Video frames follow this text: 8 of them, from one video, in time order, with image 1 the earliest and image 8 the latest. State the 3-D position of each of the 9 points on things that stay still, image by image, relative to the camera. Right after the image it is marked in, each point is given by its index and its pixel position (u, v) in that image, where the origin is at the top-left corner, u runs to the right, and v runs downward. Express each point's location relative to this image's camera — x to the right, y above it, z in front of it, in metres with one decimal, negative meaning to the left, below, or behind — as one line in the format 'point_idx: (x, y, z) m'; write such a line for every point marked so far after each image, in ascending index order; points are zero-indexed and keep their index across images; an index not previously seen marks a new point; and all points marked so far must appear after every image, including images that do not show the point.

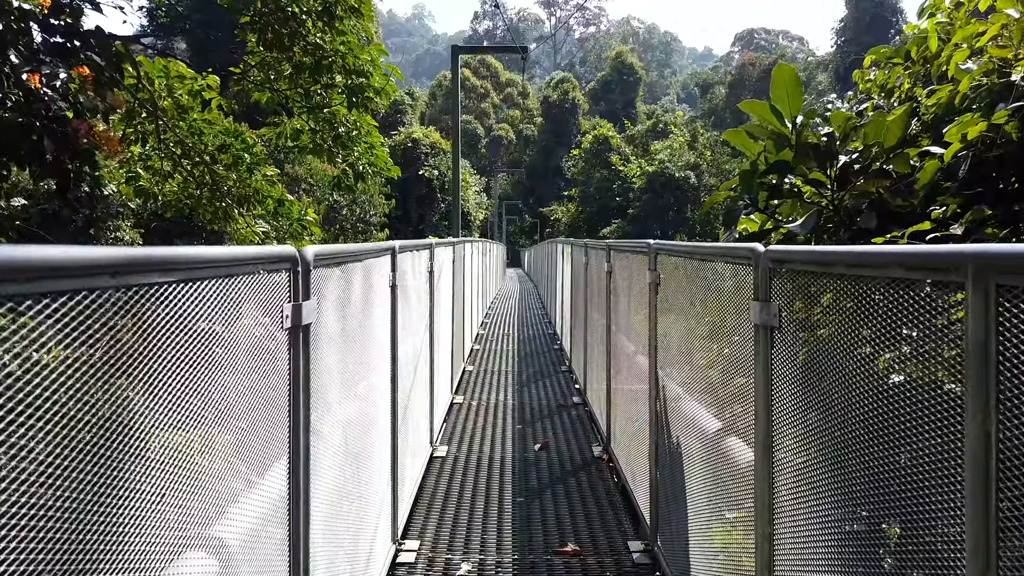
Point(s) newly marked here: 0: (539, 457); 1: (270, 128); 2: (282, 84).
0: (+0.2, -1.2, +4.8) m
1: (-2.3, +1.5, +7.0) m
2: (-2.0, +1.8, +6.7) m
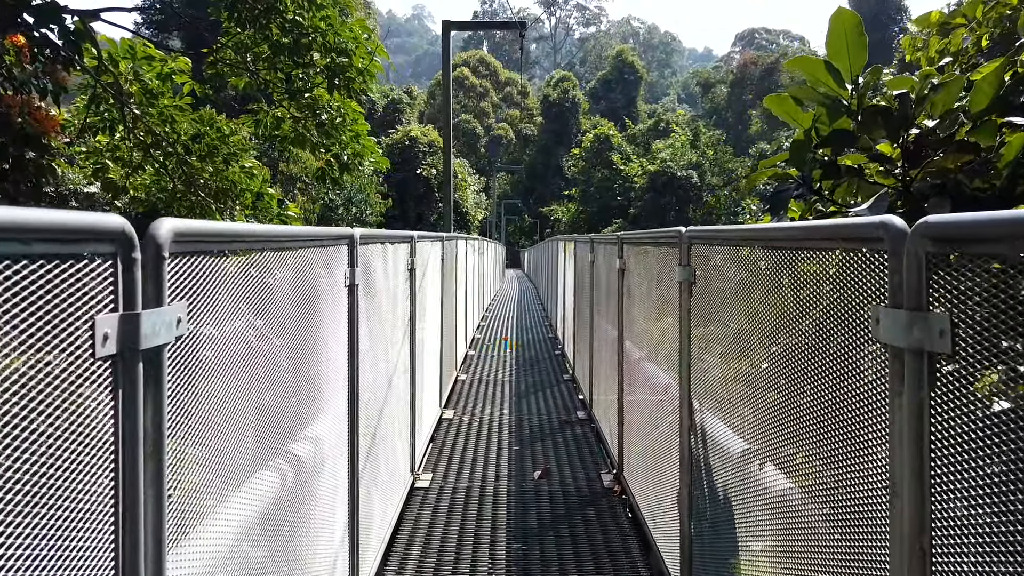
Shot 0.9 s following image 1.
0: (+0.2, -1.2, +4.3) m
1: (-2.3, +1.5, +6.5) m
2: (-2.1, +1.8, +6.1) m
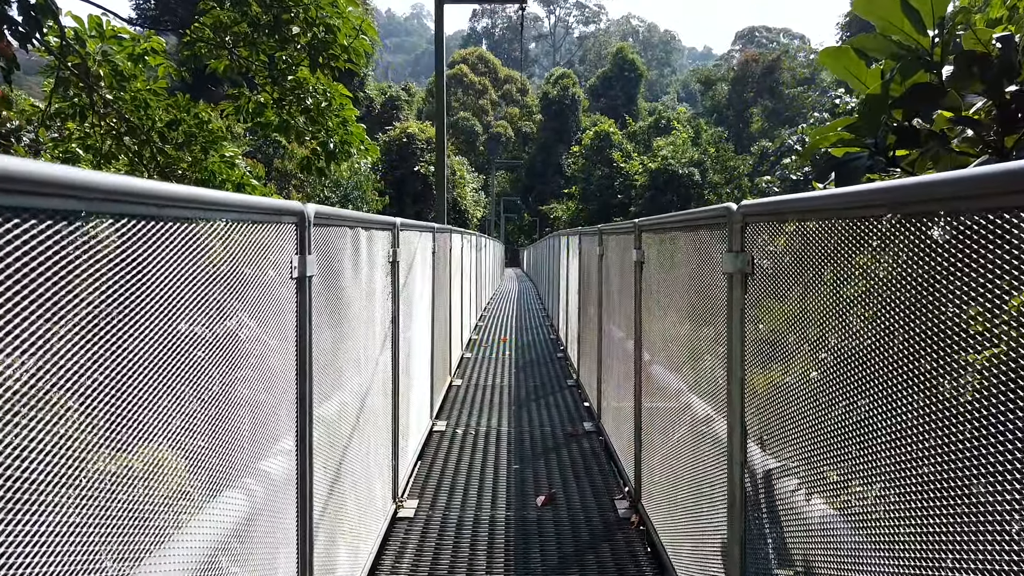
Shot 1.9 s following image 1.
0: (+0.2, -1.2, +3.9) m
1: (-2.3, +1.5, +6.1) m
2: (-2.1, +1.8, +5.7) m
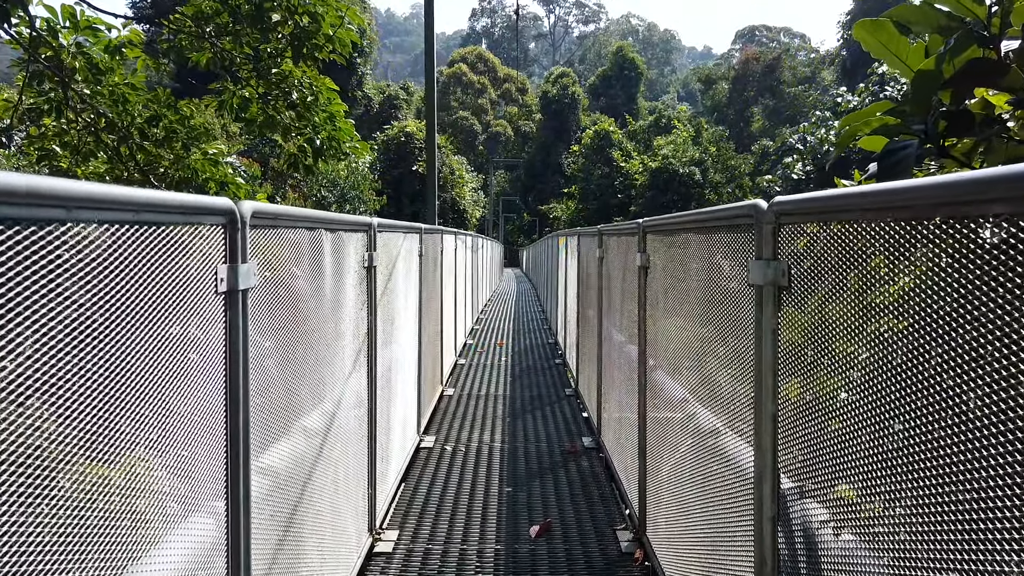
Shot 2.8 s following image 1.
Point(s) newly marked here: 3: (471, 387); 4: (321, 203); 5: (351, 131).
0: (+0.1, -1.2, +3.6) m
1: (-2.3, +1.5, +5.8) m
2: (-2.1, +1.8, +5.4) m
3: (-0.4, -0.9, +6.9) m
4: (-4.2, +1.9, +16.3) m
5: (-1.3, +1.2, +5.8) m
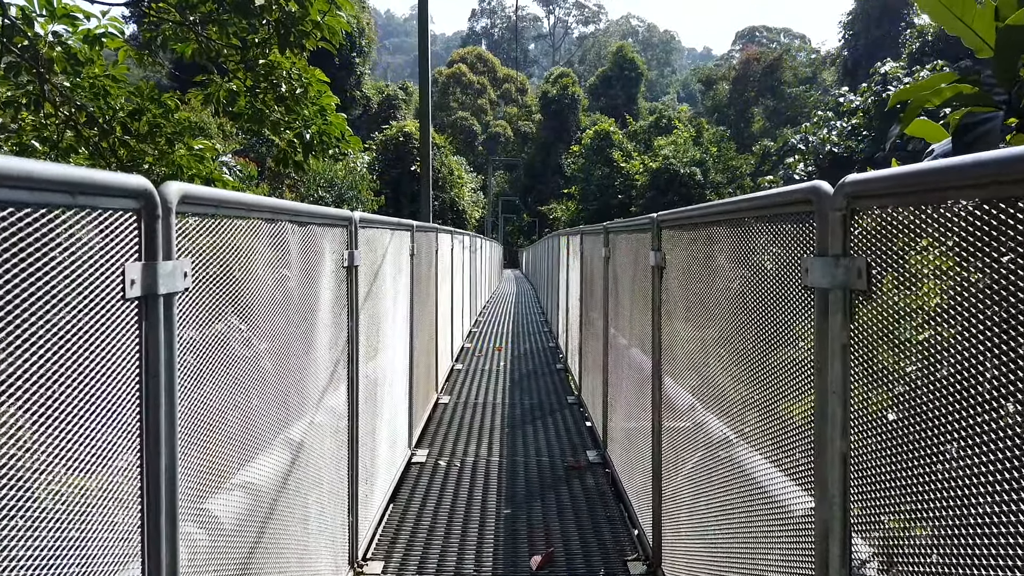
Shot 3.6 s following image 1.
0: (+0.1, -1.2, +3.4) m
1: (-2.4, +1.5, +5.6) m
2: (-2.1, +1.8, +5.2) m
3: (-0.4, -0.9, +6.7) m
4: (-4.2, +1.8, +16.0) m
5: (-1.3, +1.2, +5.6) m
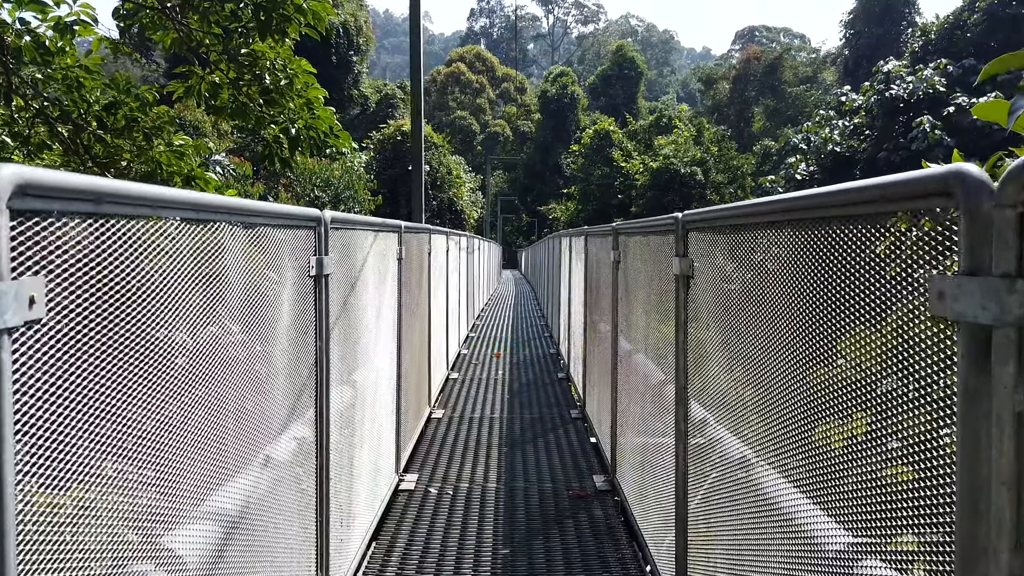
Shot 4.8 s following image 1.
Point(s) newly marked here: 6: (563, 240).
0: (+0.1, -1.2, +3.0) m
1: (-2.4, +1.4, +5.3) m
2: (-2.1, +1.8, +4.9) m
3: (-0.4, -1.0, +6.4) m
4: (-4.2, +1.8, +15.7) m
5: (-1.3, +1.2, +5.3) m
6: (+0.6, +0.5, +8.5) m
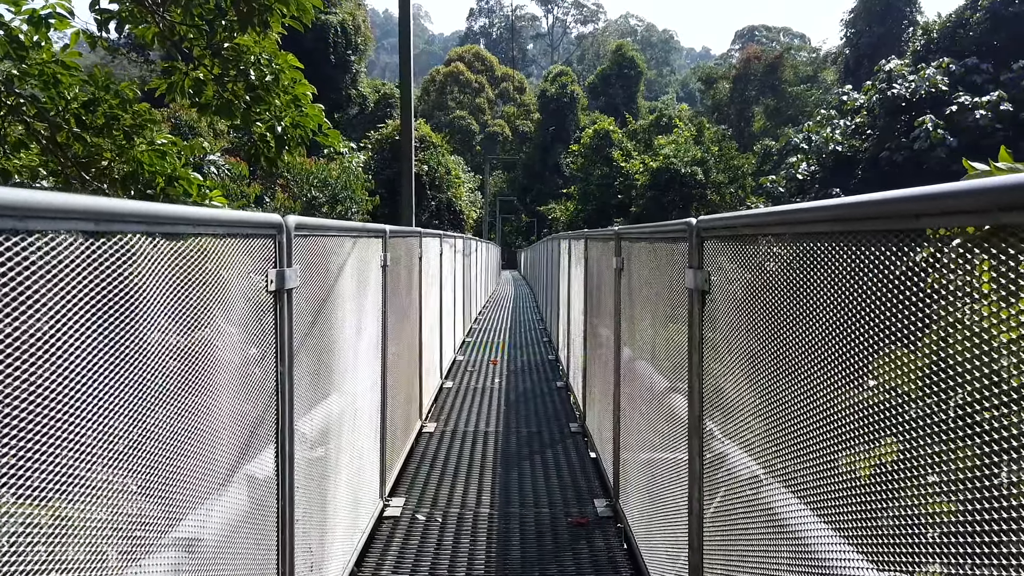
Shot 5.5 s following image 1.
0: (+0.1, -1.2, +2.8) m
1: (-2.4, +1.4, +5.0) m
2: (-2.1, +1.7, +4.7) m
3: (-0.4, -1.0, +6.2) m
4: (-4.2, +1.8, +15.5) m
5: (-1.3, +1.2, +5.0) m
6: (+0.5, +0.5, +8.2) m
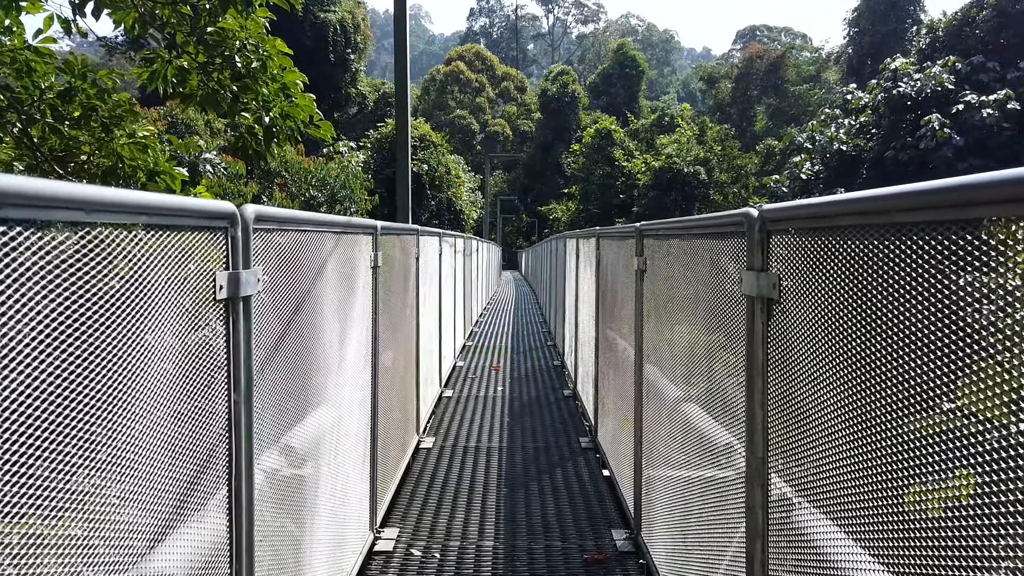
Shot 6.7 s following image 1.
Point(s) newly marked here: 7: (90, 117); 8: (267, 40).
0: (+0.1, -1.3, +2.5) m
1: (-2.4, +1.4, +4.7) m
2: (-2.1, +1.7, +4.4) m
3: (-0.4, -1.0, +5.9) m
4: (-4.2, +1.7, +15.2) m
5: (-1.3, +1.1, +4.7) m
6: (+0.6, +0.5, +7.9) m
7: (-2.6, +1.1, +4.6) m
8: (-1.5, +1.5, +4.6) m
